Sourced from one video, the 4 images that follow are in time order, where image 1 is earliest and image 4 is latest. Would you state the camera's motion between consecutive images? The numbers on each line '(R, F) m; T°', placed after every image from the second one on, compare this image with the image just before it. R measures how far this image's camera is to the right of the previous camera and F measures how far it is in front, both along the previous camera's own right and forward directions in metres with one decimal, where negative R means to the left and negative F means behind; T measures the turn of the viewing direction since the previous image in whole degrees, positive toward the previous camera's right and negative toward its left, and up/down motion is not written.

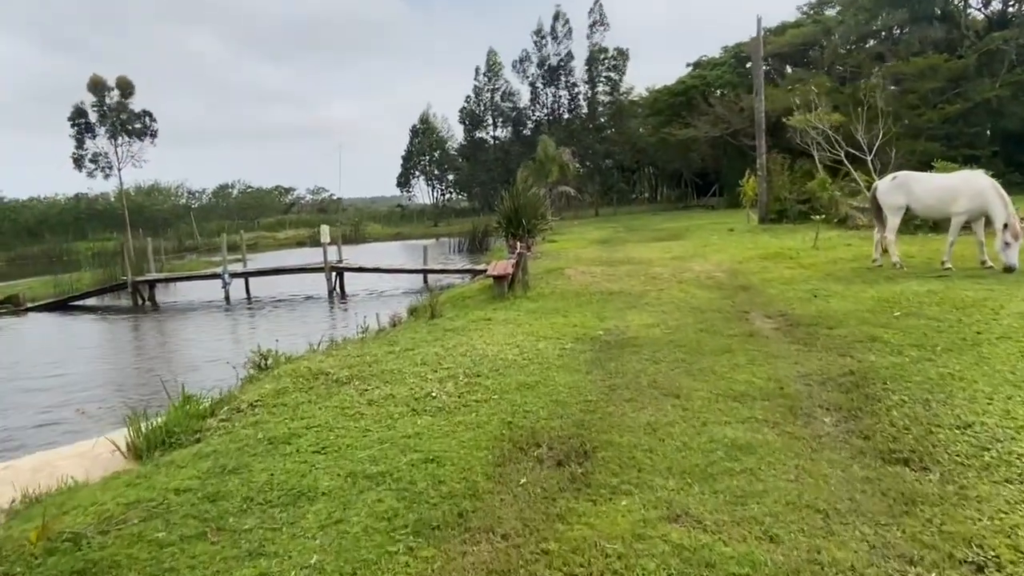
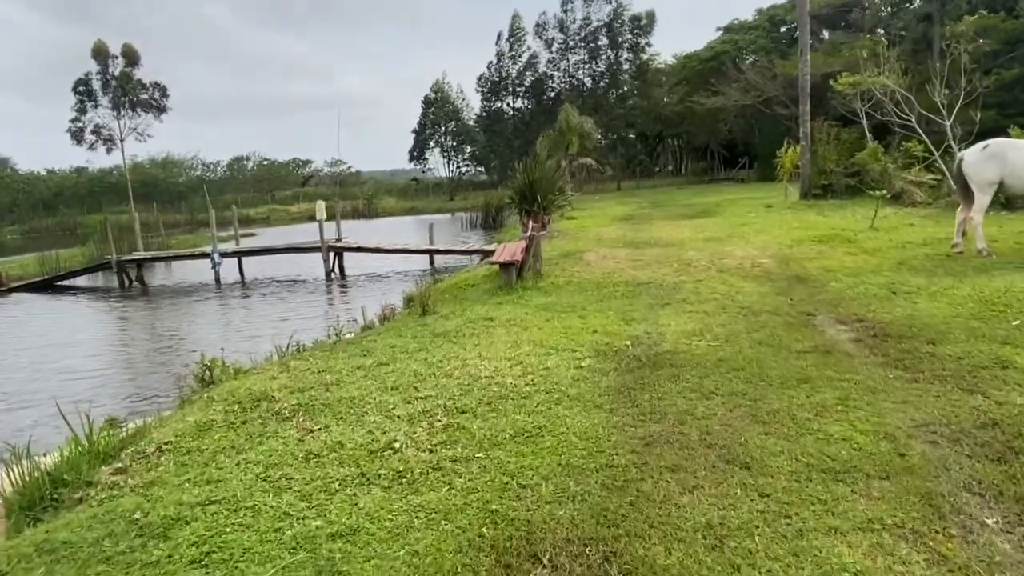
(+0.2, +1.7) m; -2°
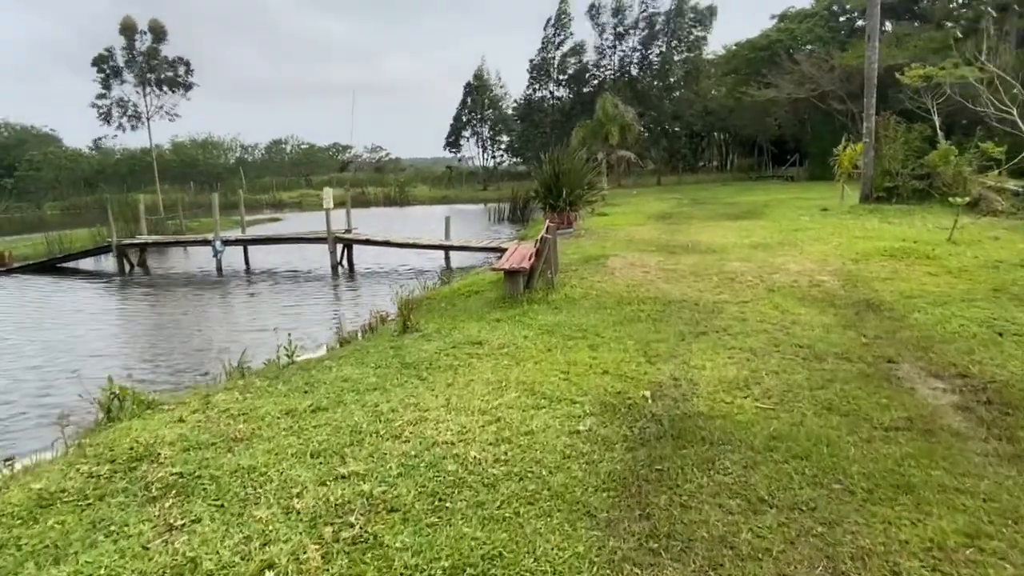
(+0.4, +1.5) m; -3°
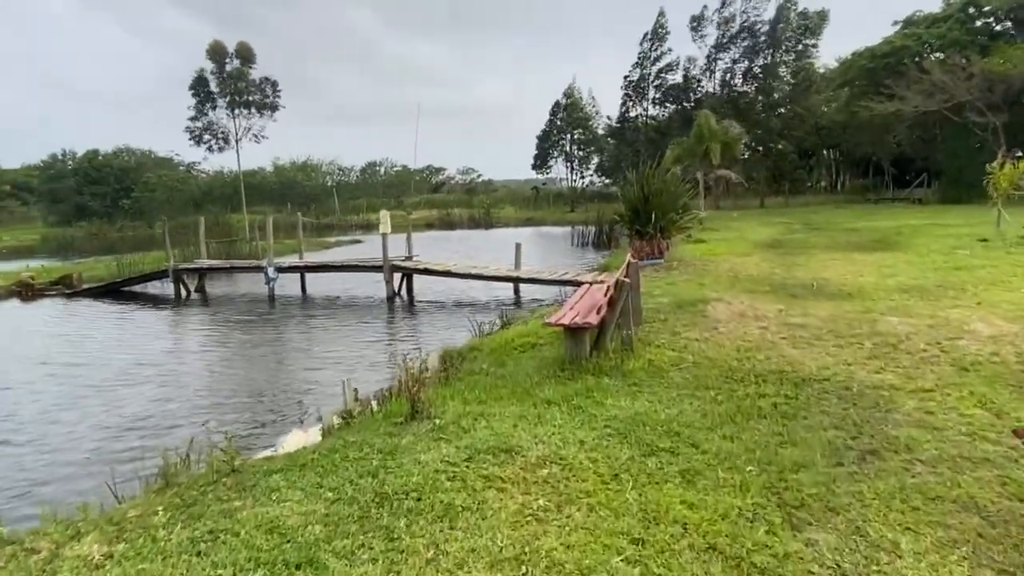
(+0.2, +2.2) m; -8°
